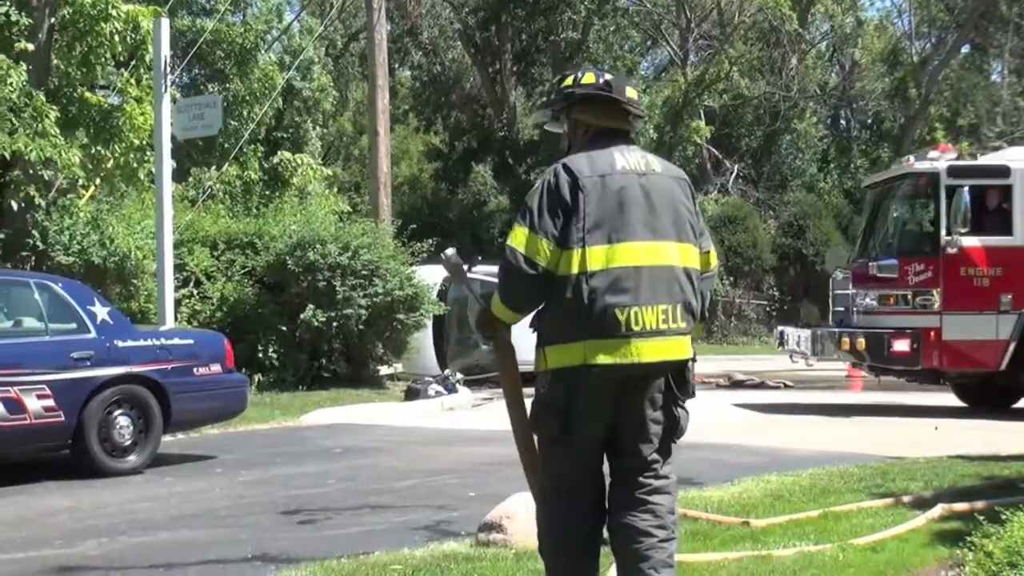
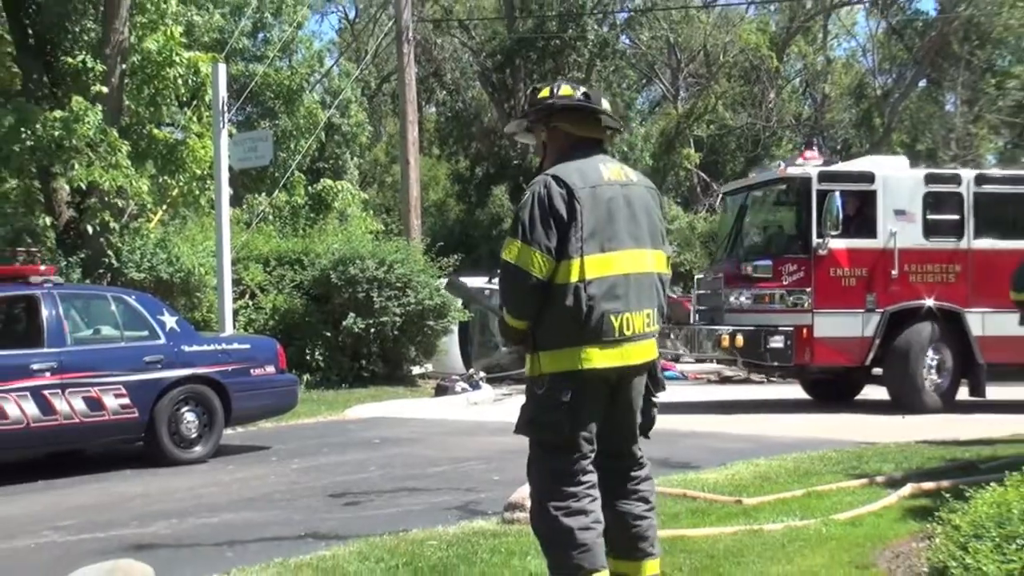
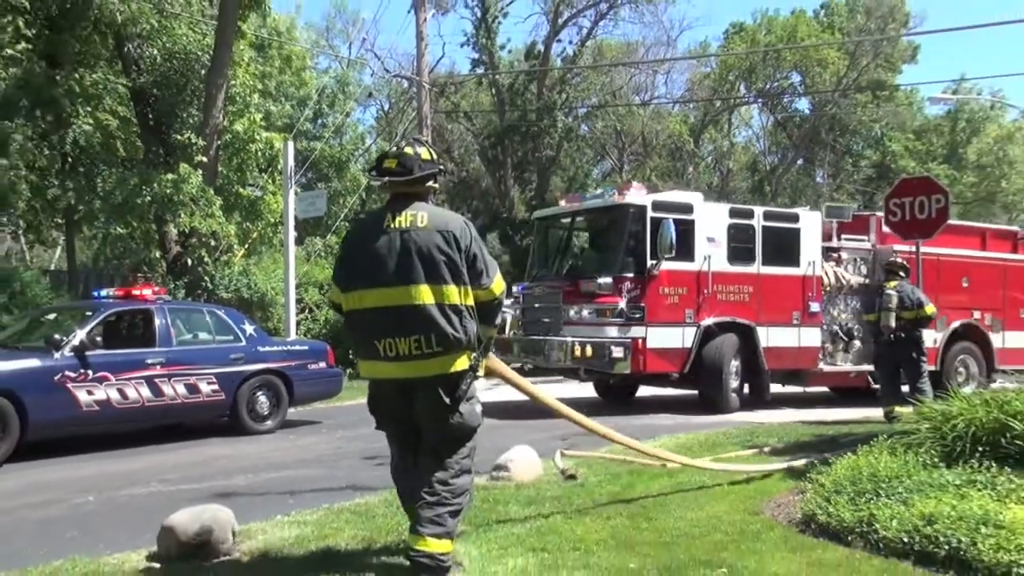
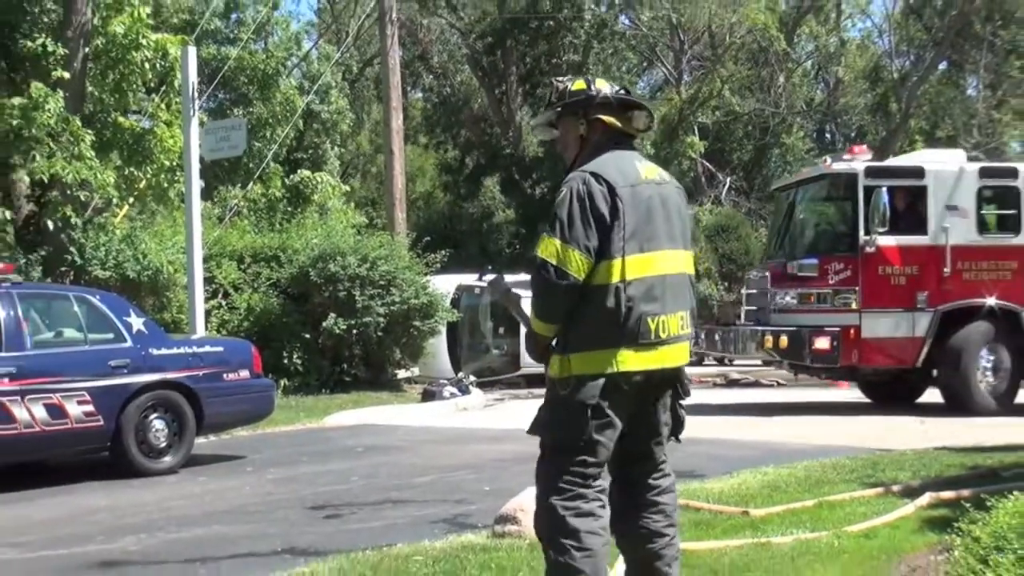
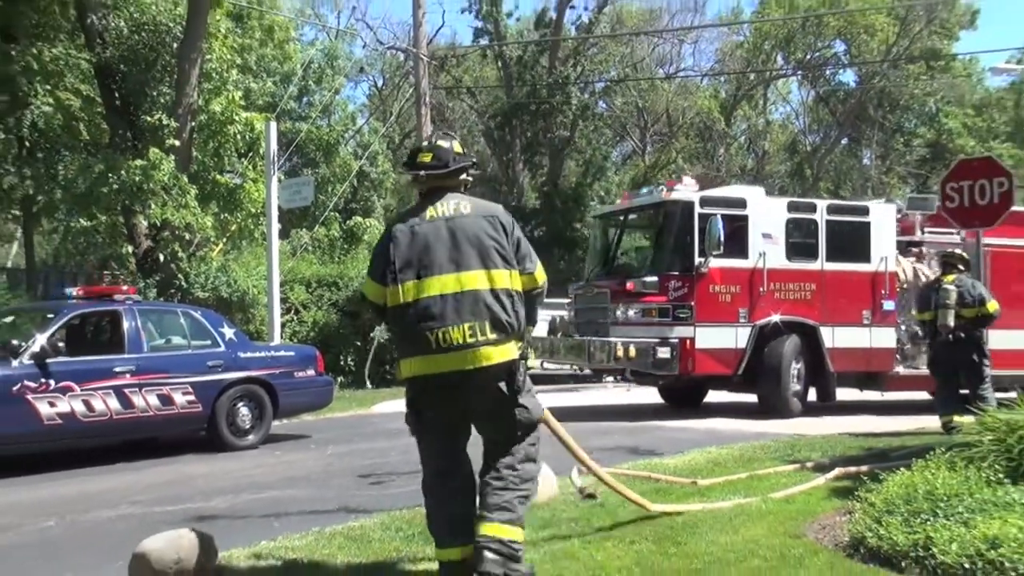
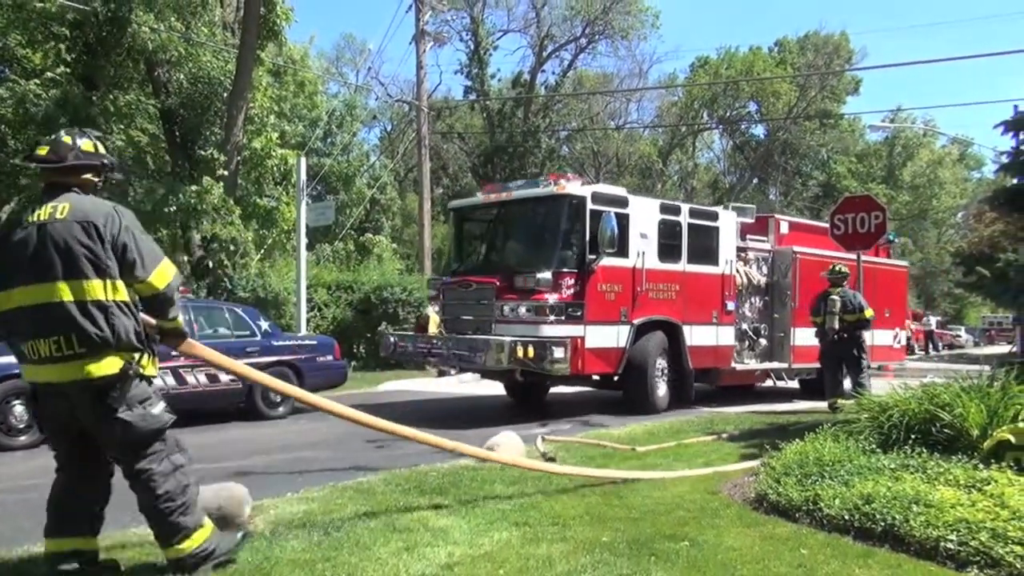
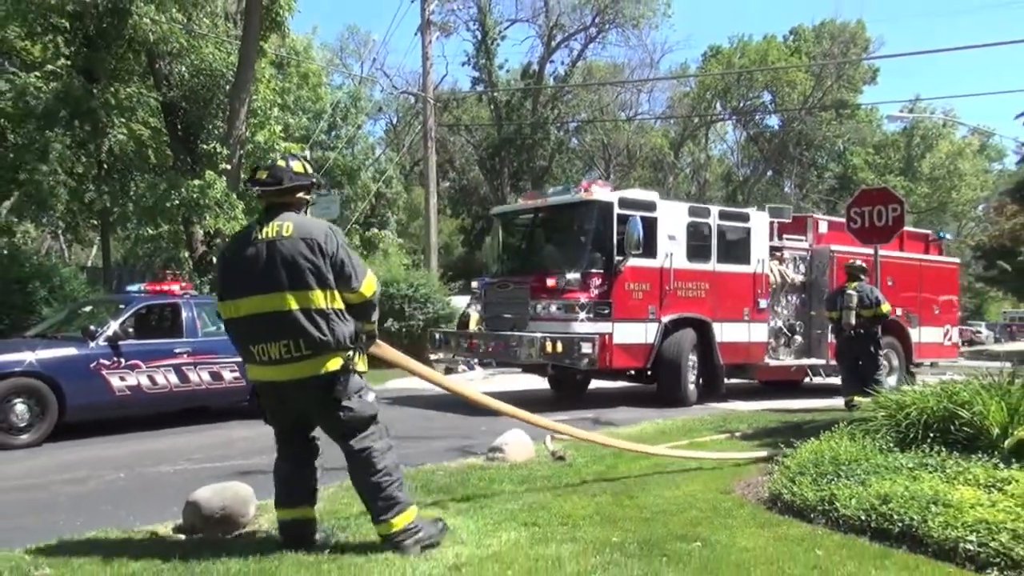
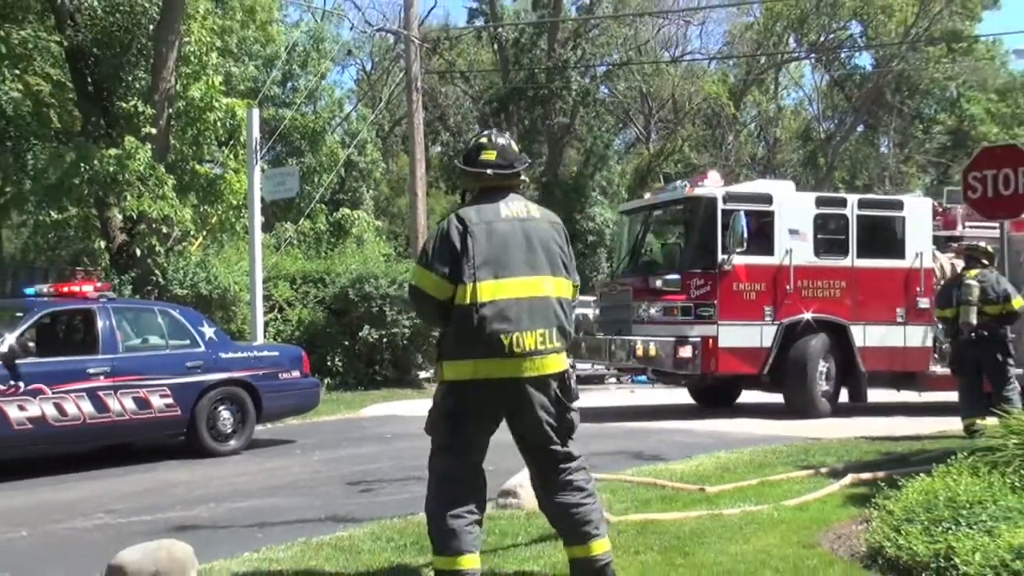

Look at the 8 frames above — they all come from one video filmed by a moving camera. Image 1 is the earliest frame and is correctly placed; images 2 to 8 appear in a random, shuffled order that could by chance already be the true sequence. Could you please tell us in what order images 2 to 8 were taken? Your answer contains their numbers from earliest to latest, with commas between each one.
4, 2, 8, 5, 3, 7, 6
